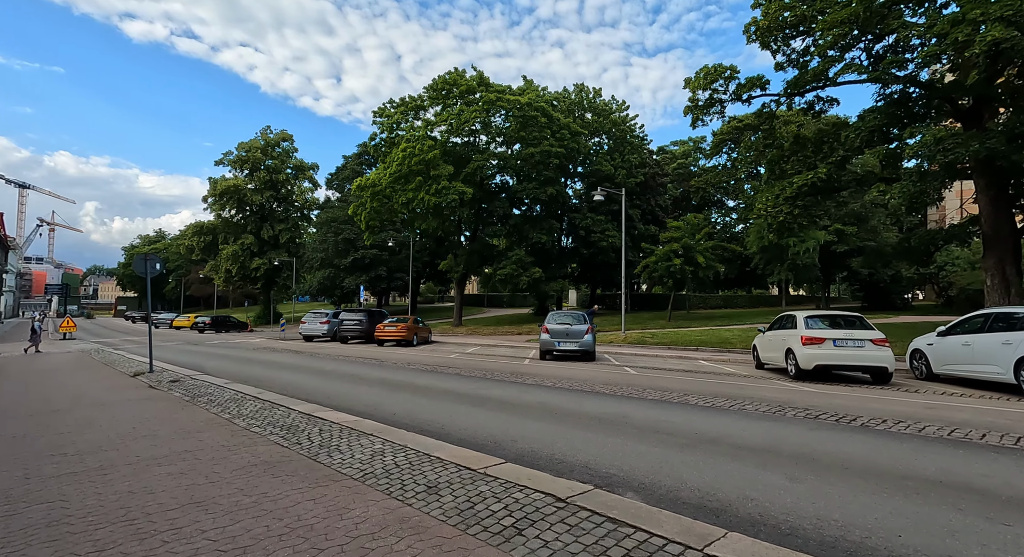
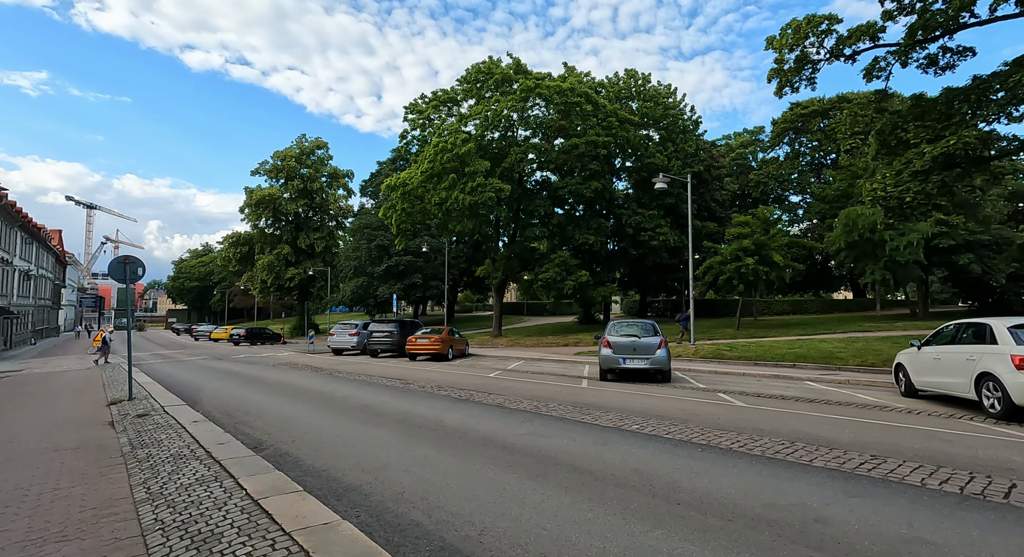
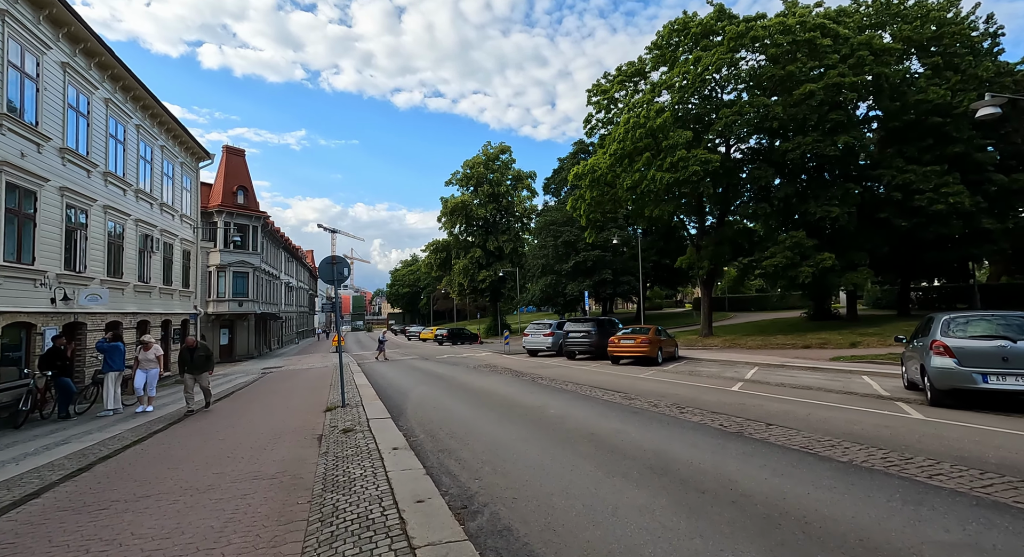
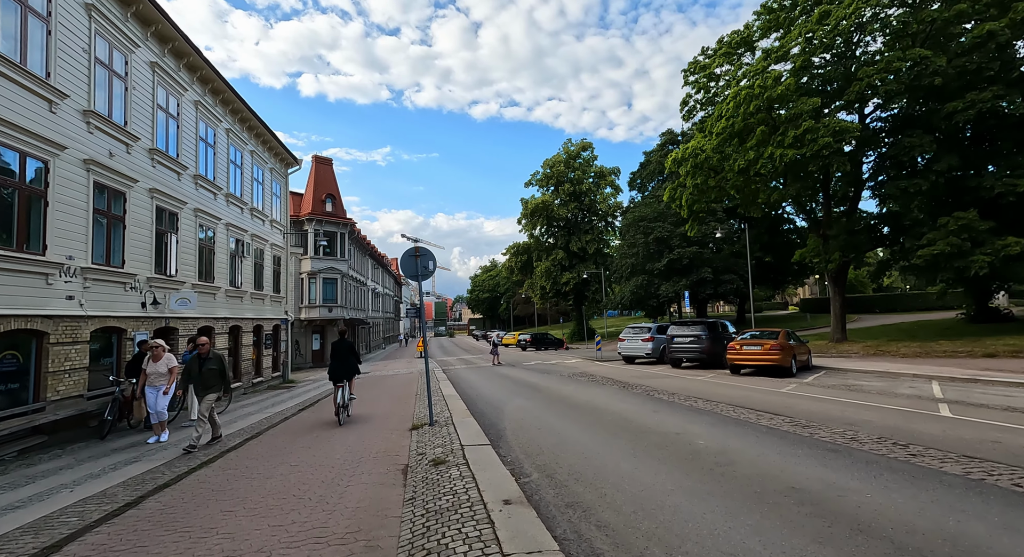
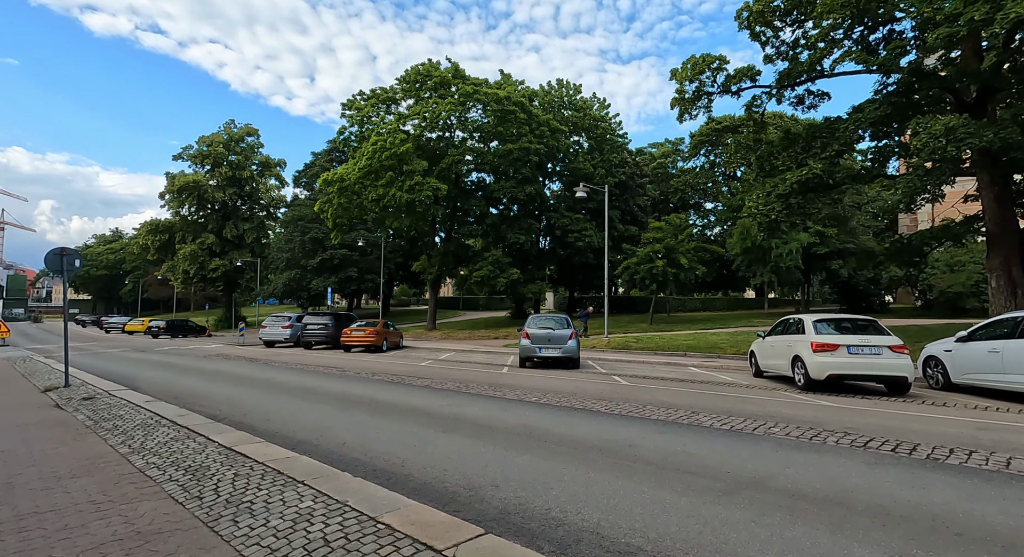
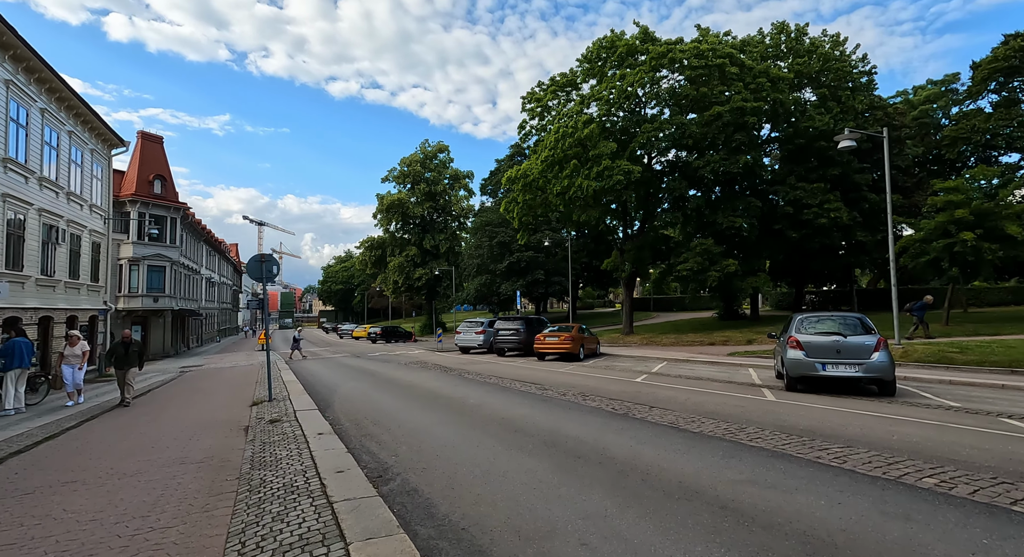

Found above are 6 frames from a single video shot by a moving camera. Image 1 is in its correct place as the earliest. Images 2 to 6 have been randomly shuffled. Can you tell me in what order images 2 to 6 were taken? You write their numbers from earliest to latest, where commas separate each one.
5, 2, 6, 3, 4
